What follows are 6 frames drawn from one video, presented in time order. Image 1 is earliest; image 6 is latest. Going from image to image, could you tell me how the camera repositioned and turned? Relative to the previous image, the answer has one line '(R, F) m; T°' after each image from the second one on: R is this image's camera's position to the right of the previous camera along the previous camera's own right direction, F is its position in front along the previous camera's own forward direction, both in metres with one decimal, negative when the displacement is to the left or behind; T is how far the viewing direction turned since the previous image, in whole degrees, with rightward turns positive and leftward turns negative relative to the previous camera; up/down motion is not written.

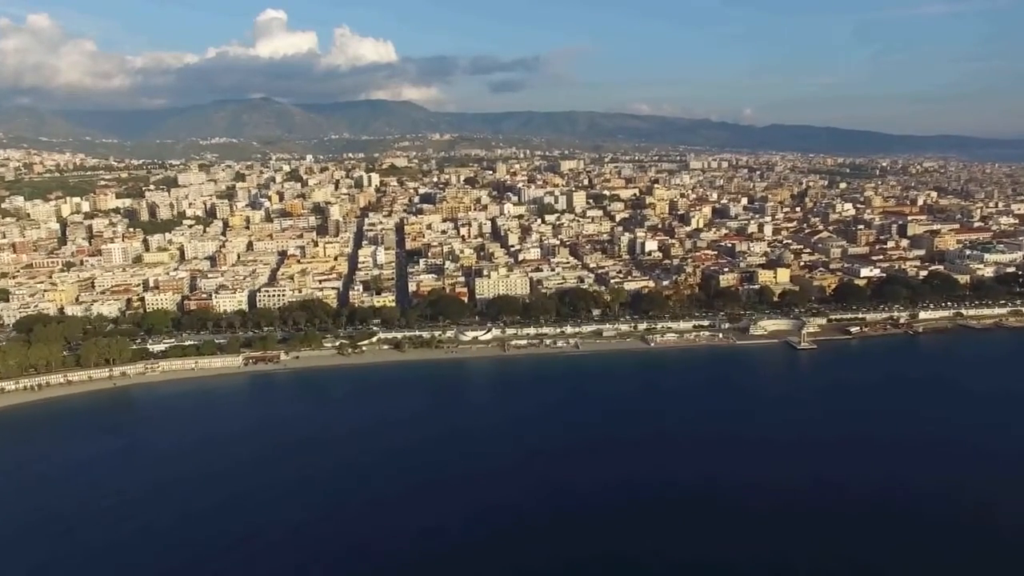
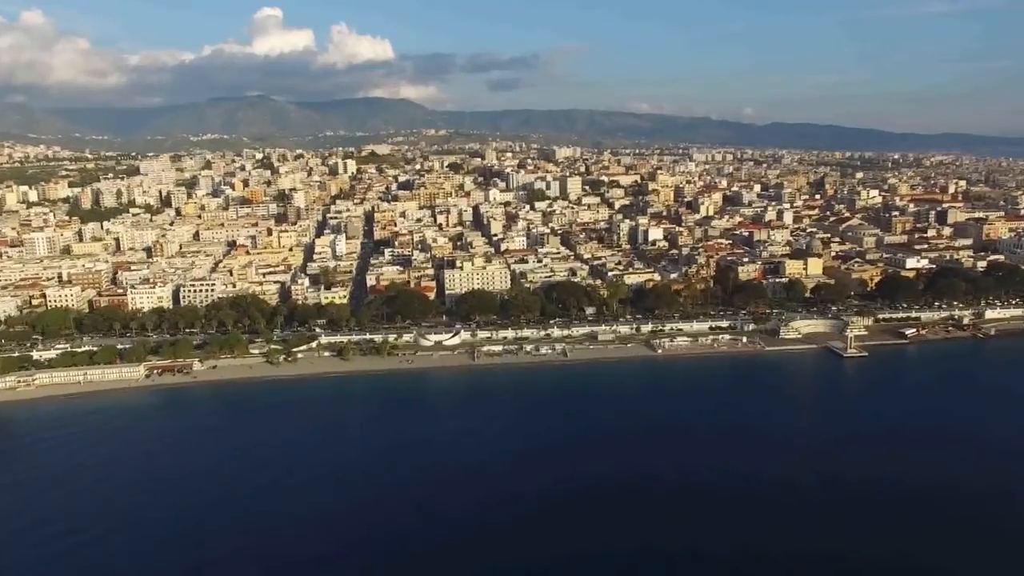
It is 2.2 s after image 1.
(+0.9, +6.4) m; 0°
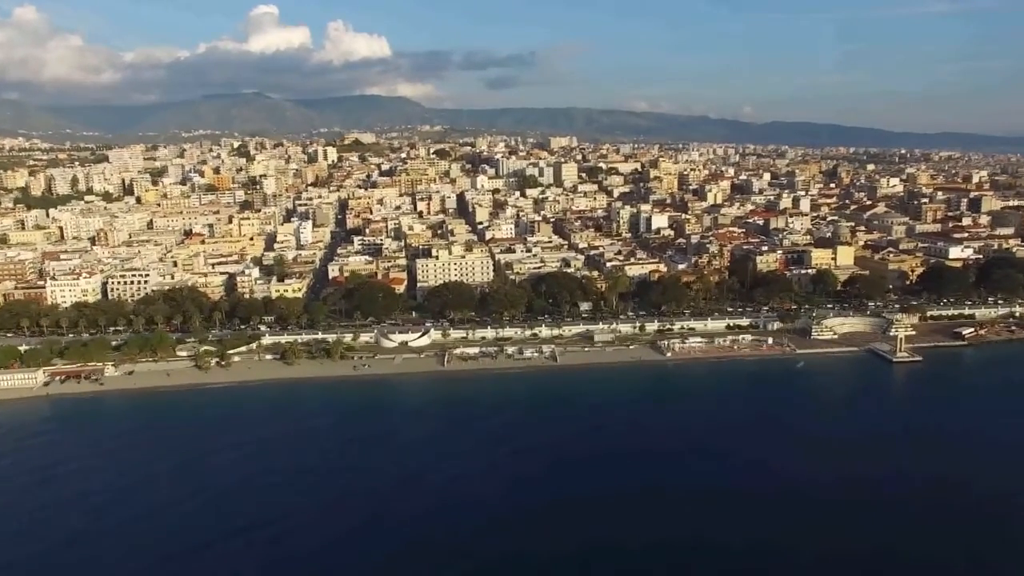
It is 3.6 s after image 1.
(+0.5, +4.4) m; 0°
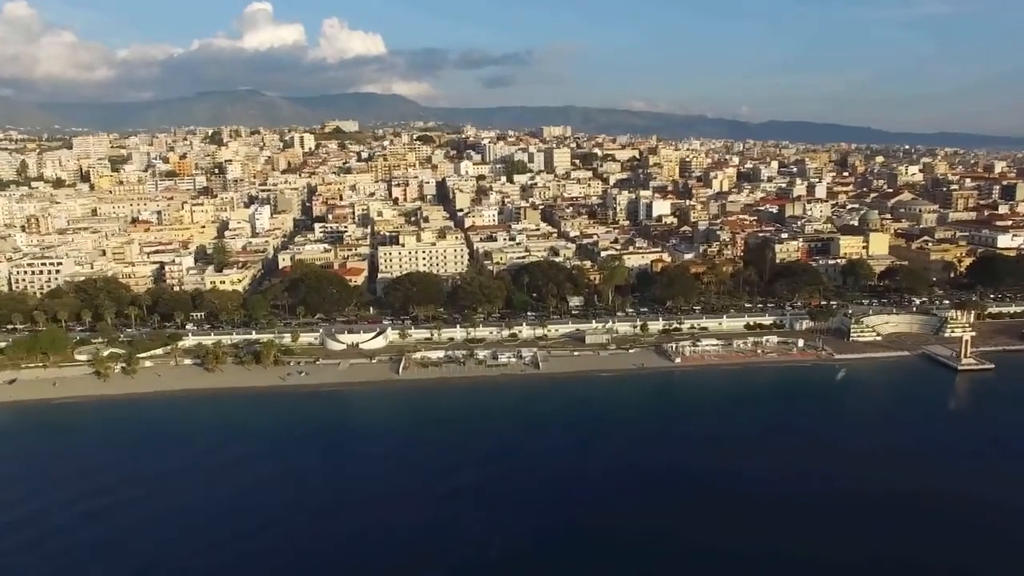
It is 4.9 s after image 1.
(+0.5, +4.0) m; 0°
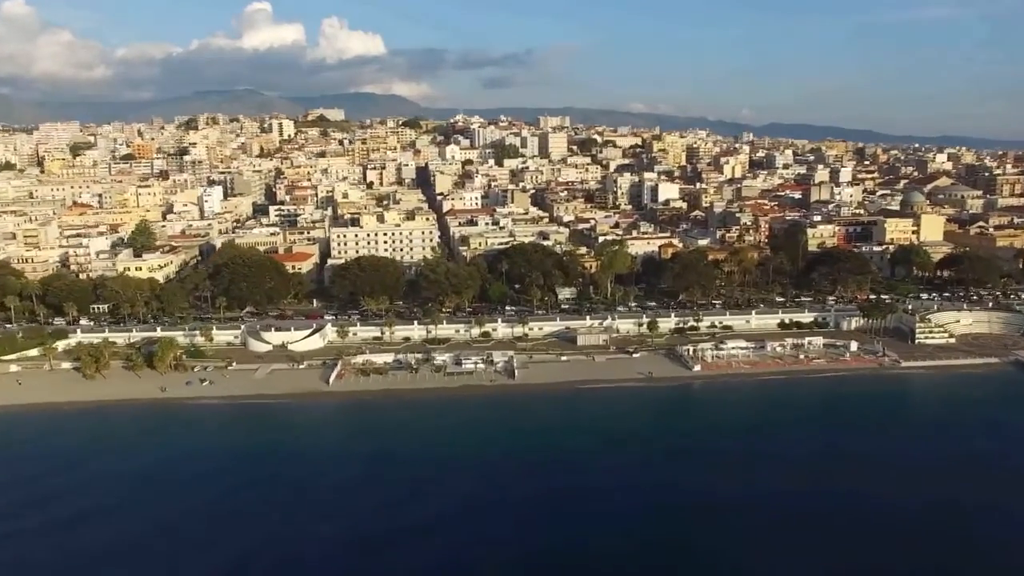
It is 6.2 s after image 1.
(+0.5, +4.0) m; 0°
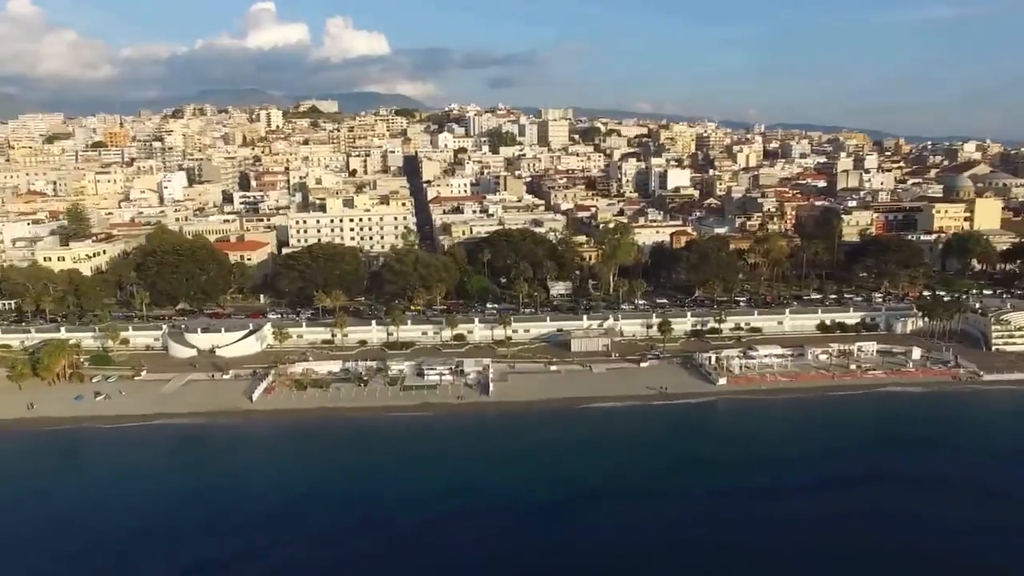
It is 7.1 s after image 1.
(+0.4, +2.7) m; 0°
